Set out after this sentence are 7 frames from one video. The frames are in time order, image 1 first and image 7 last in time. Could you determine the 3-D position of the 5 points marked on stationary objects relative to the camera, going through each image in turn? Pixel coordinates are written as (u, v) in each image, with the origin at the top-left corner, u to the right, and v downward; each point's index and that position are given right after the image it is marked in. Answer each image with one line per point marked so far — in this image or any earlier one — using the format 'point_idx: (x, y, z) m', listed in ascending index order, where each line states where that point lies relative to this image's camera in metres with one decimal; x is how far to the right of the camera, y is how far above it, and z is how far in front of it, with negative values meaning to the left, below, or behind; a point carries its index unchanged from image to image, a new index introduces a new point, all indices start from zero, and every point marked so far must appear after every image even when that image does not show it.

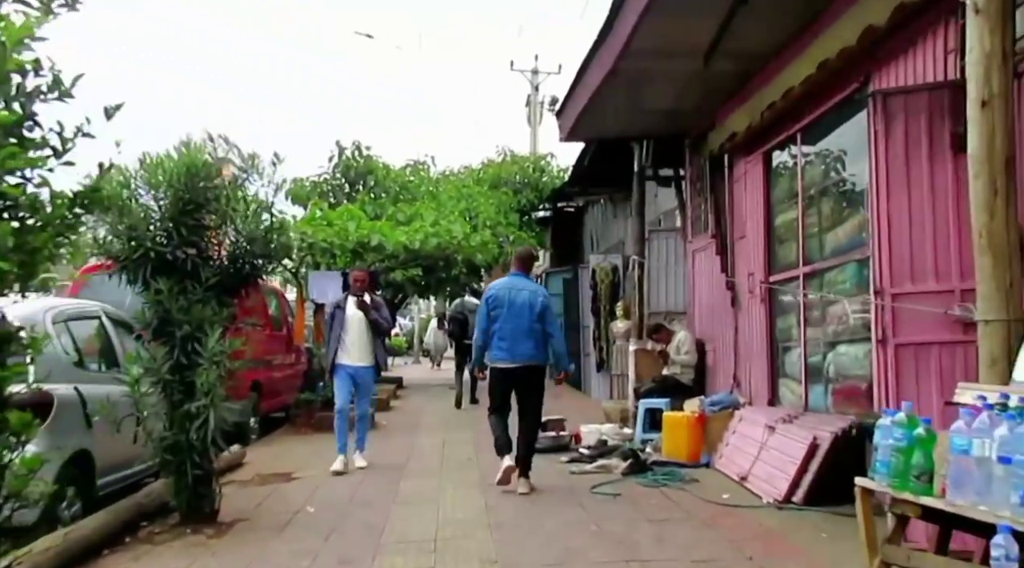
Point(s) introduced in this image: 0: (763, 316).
0: (+2.0, -0.2, +7.5) m
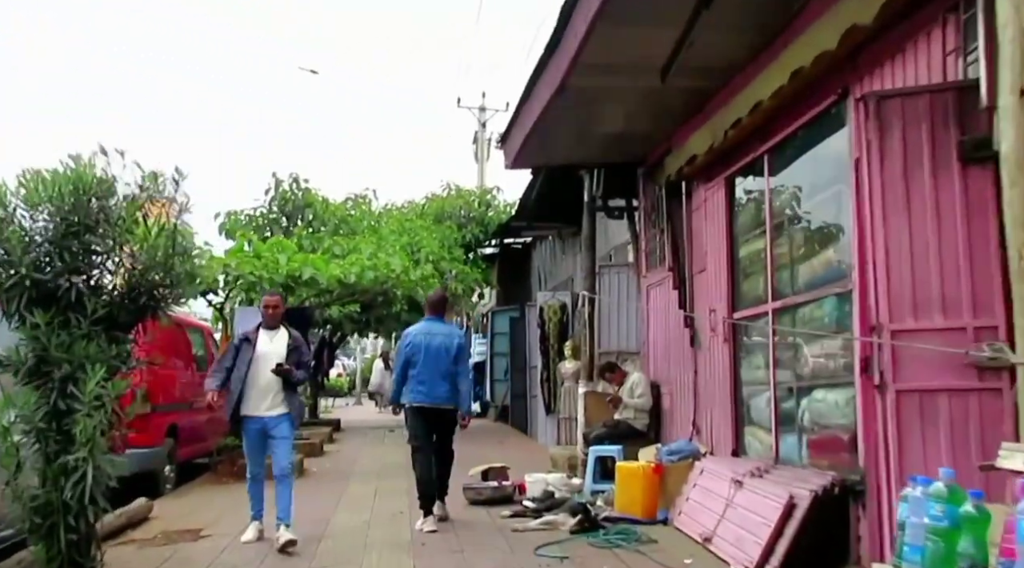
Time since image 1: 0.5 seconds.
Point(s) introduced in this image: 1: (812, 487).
0: (+1.5, -0.5, +6.8) m
1: (+1.5, -1.0, +4.8) m
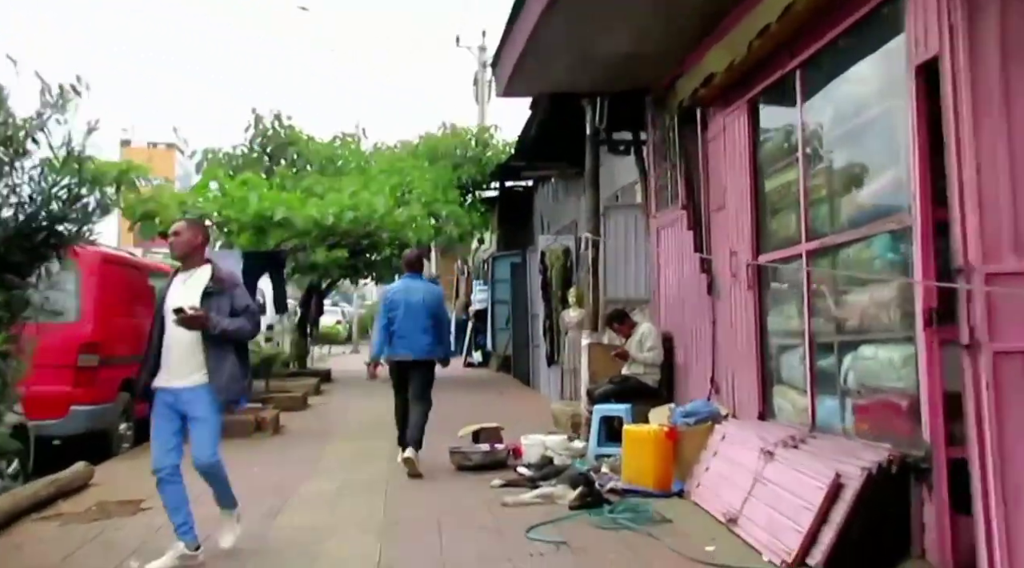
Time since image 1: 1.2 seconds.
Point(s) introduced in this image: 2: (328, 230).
0: (+1.5, -0.1, +5.9) m
1: (+1.5, -0.8, +4.0) m
2: (-2.1, +0.6, +10.9) m
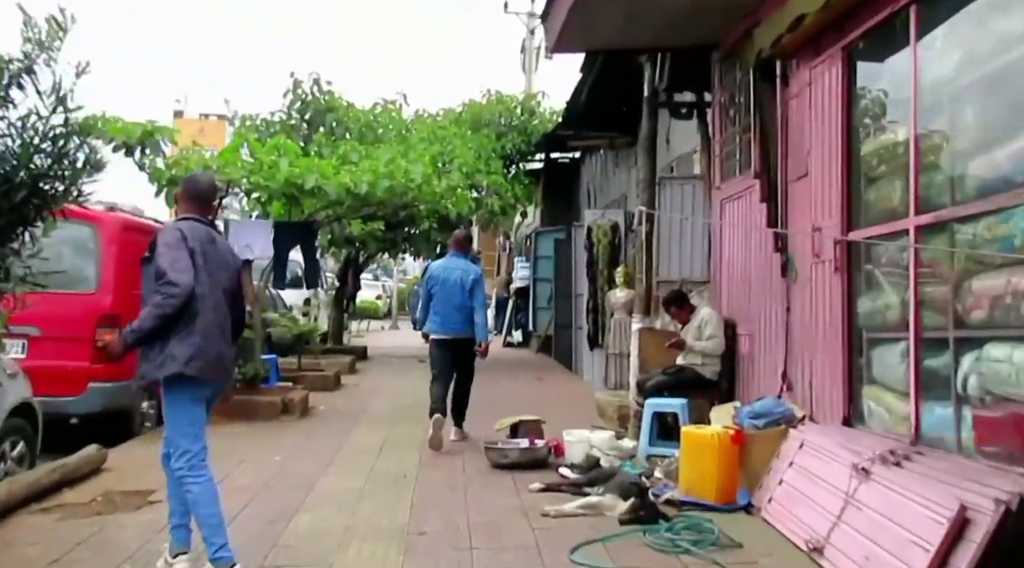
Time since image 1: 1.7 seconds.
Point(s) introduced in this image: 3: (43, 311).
0: (+1.7, 0.0, +5.0) m
1: (+1.6, -0.7, +3.1) m
2: (-1.6, +0.9, +10.1) m
3: (-3.5, -0.2, +7.0) m
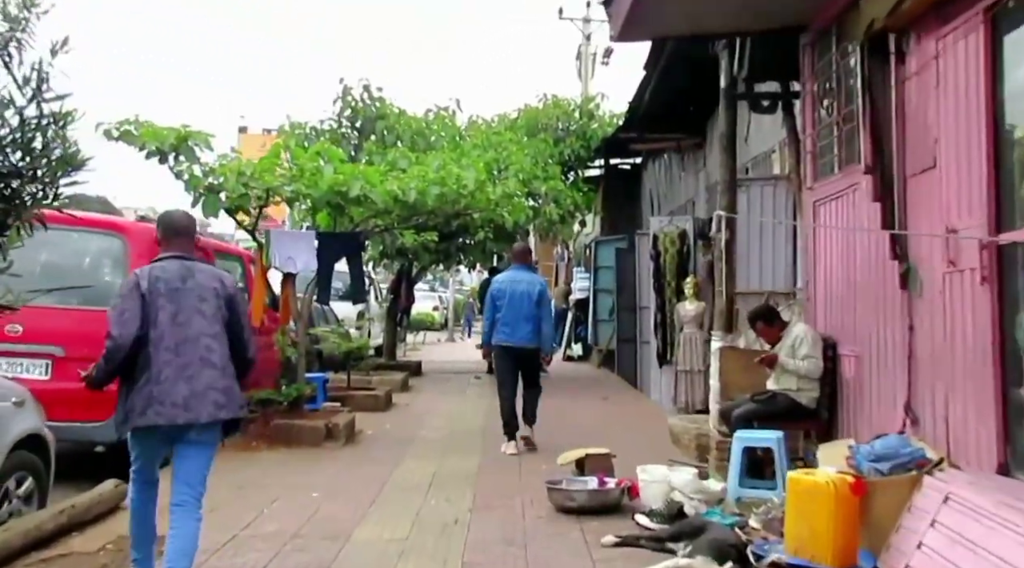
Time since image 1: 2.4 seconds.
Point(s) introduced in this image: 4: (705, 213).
0: (+2.0, -0.1, +4.1) m
1: (+1.8, -0.8, +2.2) m
2: (-1.0, +0.8, +9.4) m
3: (-3.0, -0.3, +6.4) m
4: (+2.5, +0.9, +12.5) m
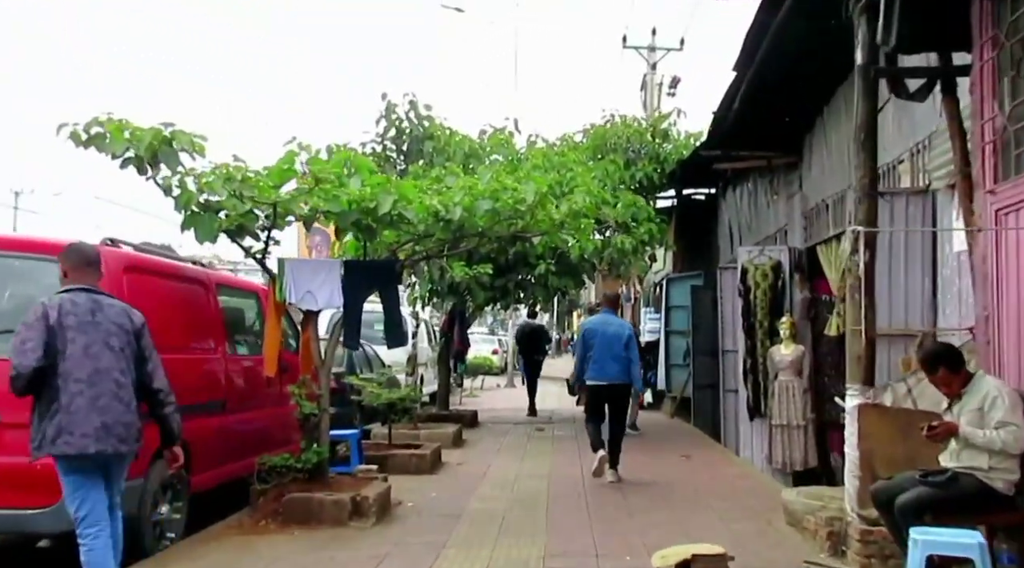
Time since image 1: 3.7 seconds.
0: (+2.3, -0.2, +2.4) m
1: (+1.9, -0.8, +0.5) m
2: (-0.4, +0.4, +7.9) m
3: (-2.6, -0.5, +5.0) m
4: (+3.3, +0.5, +10.7) m
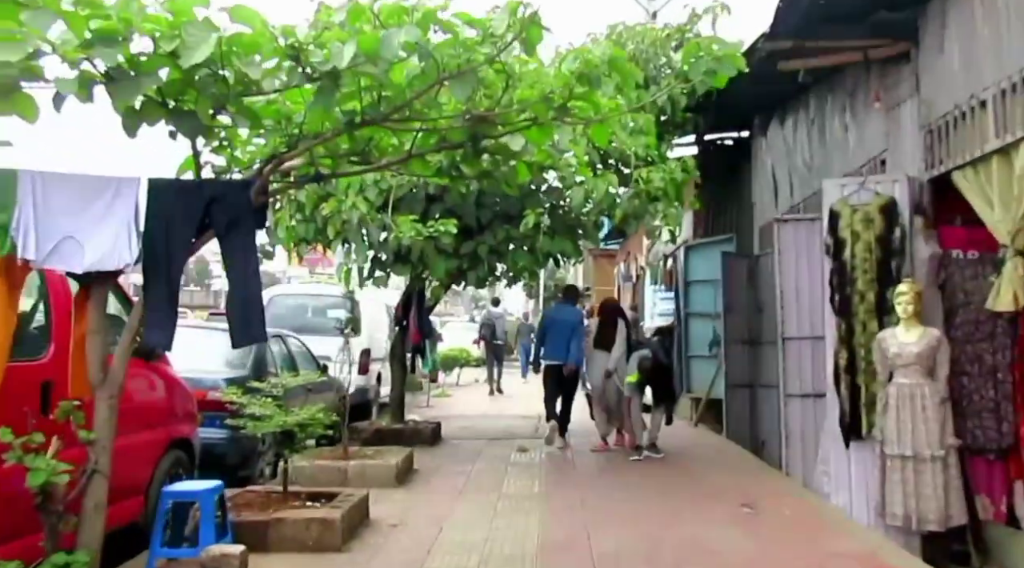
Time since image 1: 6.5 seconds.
0: (+2.2, +0.1, -1.1) m
1: (+1.9, -0.5, -3.0) m
2: (-0.6, +0.7, +4.3) m
3: (-2.8, -0.3, +1.4) m
4: (+3.1, +0.8, +7.2) m
